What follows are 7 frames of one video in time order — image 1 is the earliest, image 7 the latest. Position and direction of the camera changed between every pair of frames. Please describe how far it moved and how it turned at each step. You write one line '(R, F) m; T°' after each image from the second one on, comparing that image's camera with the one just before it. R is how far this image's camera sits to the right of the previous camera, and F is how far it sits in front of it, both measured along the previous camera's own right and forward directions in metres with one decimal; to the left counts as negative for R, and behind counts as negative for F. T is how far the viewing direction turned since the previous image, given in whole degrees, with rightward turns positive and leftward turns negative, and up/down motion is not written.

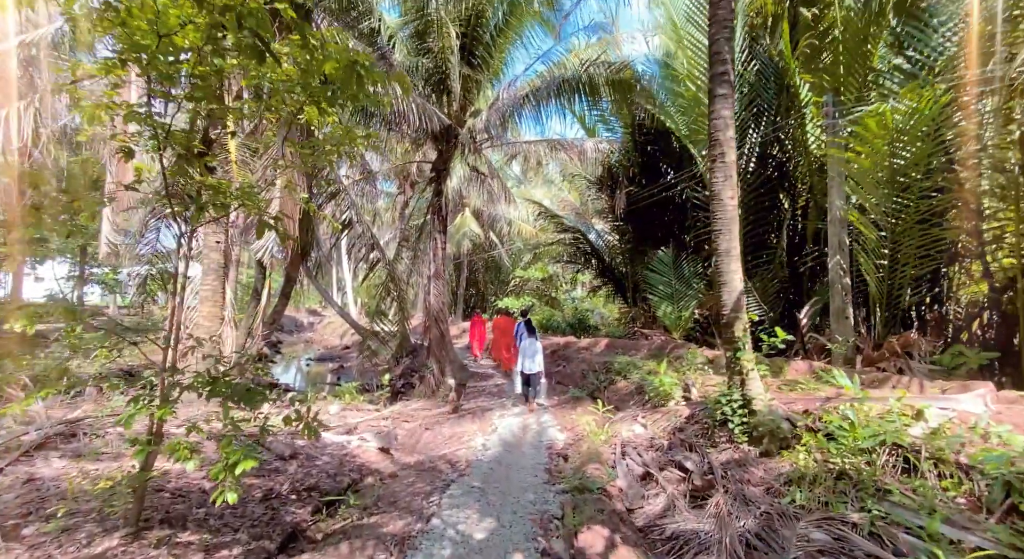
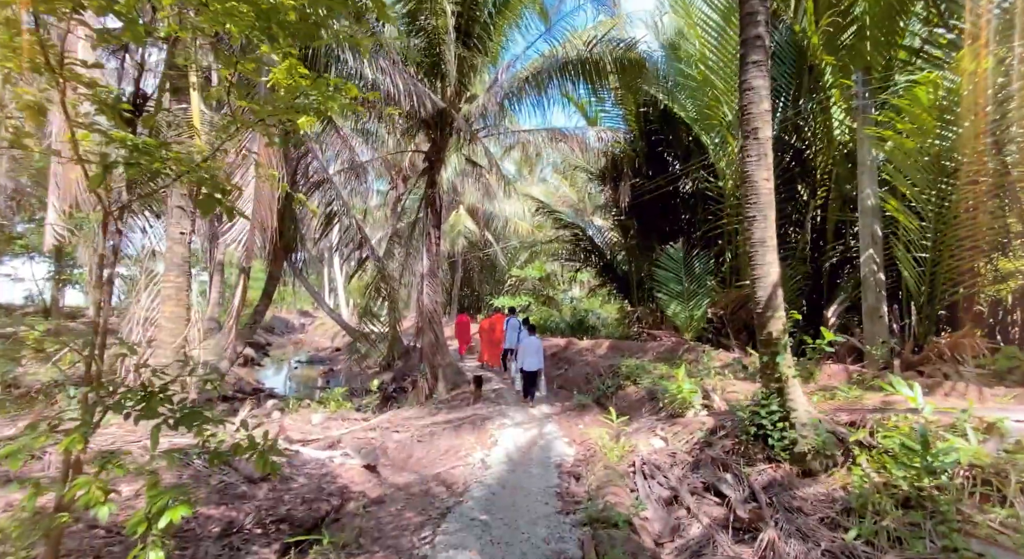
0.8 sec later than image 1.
(-0.1, +0.6) m; +1°
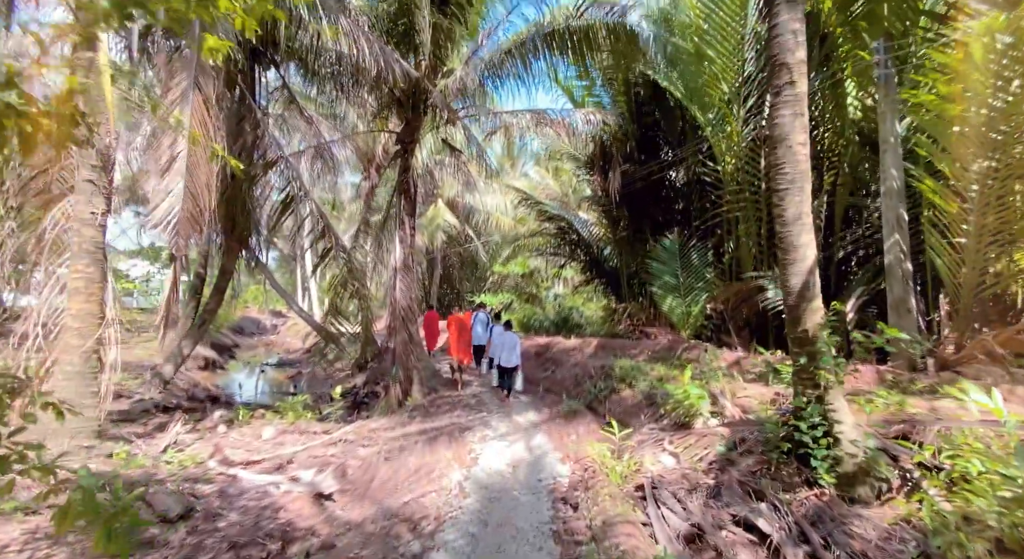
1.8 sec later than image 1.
(0.0, +0.7) m; +2°
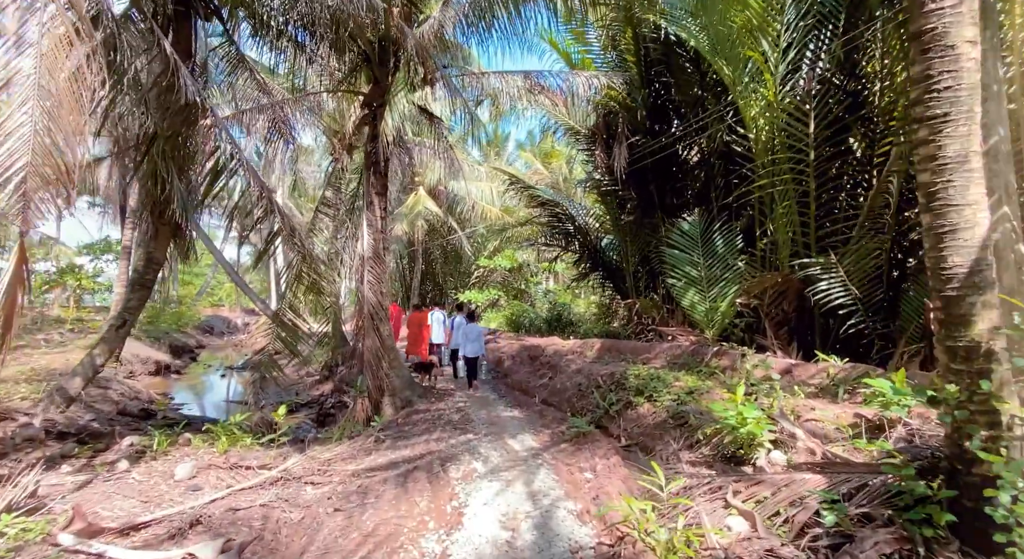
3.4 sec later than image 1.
(-0.1, +1.2) m; +2°
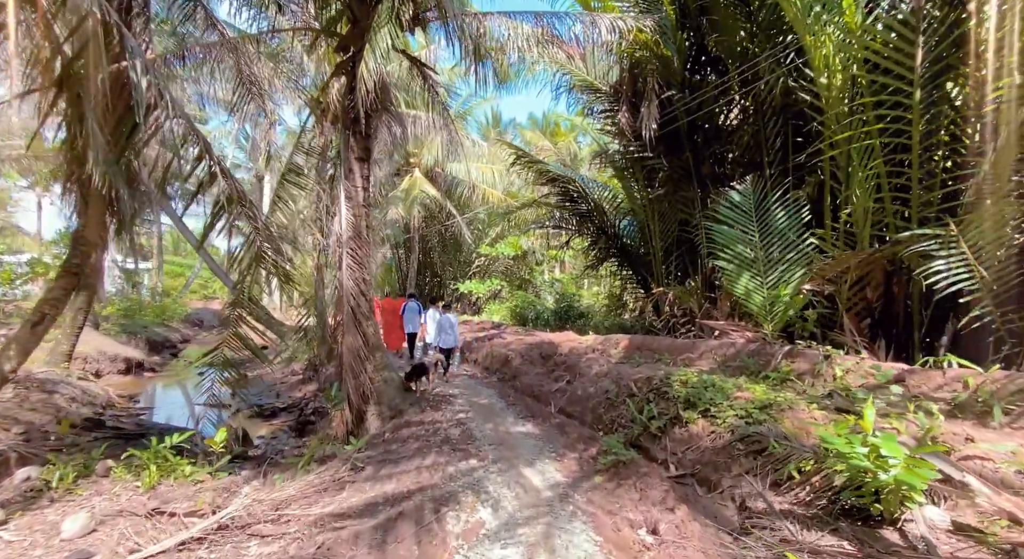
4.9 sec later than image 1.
(-0.1, +1.1) m; 0°
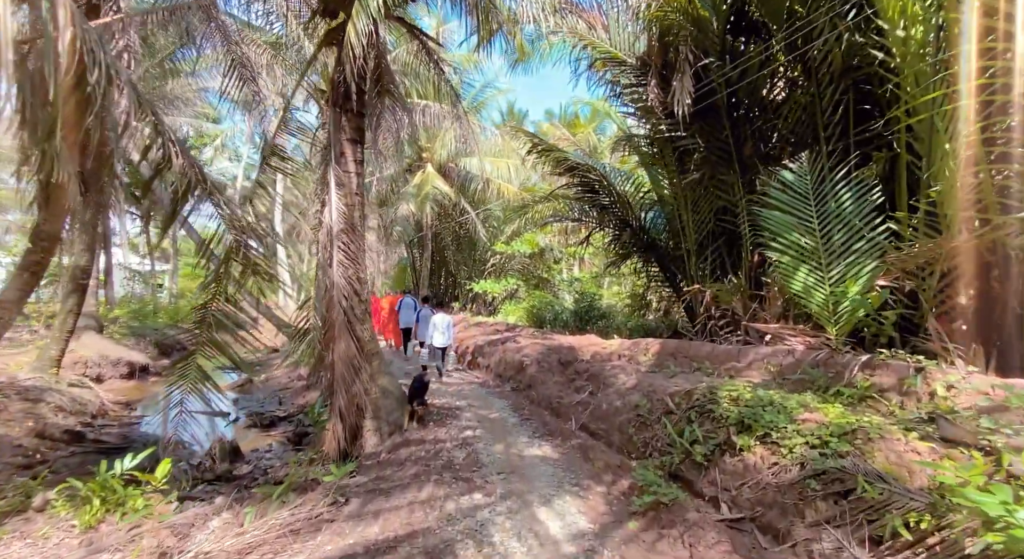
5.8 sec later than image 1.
(0.0, +0.7) m; -2°
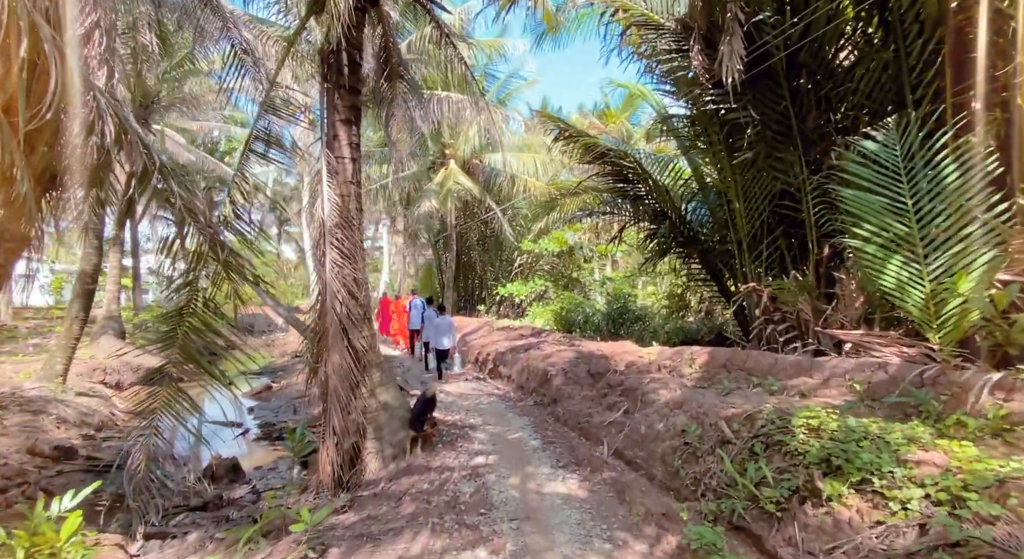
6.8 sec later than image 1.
(+0.1, +0.7) m; -4°
